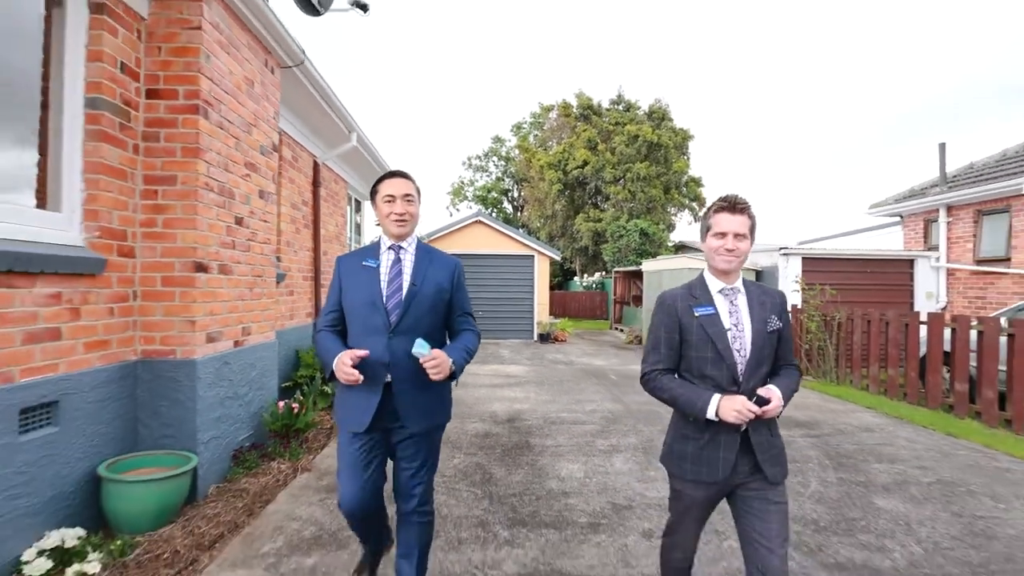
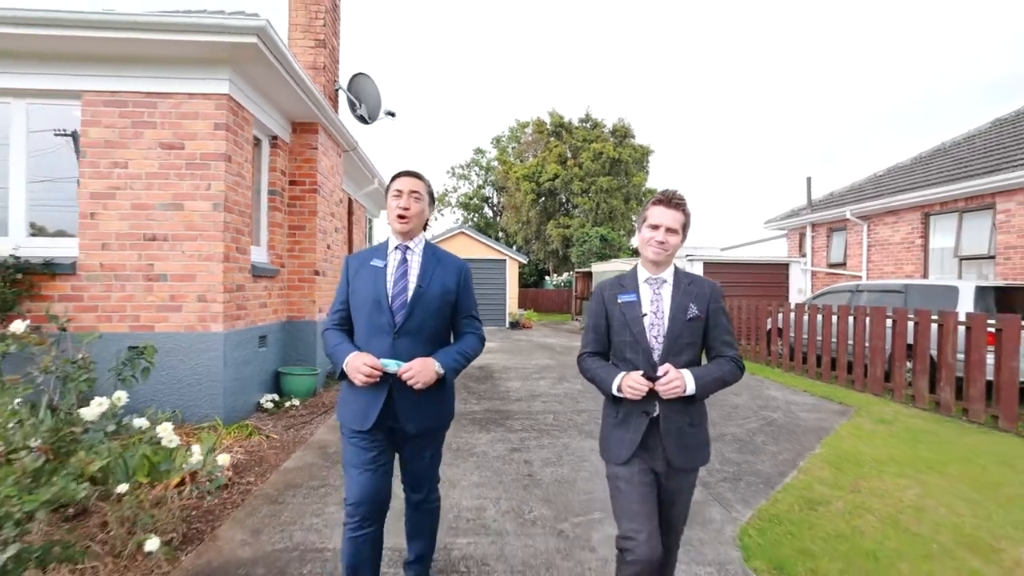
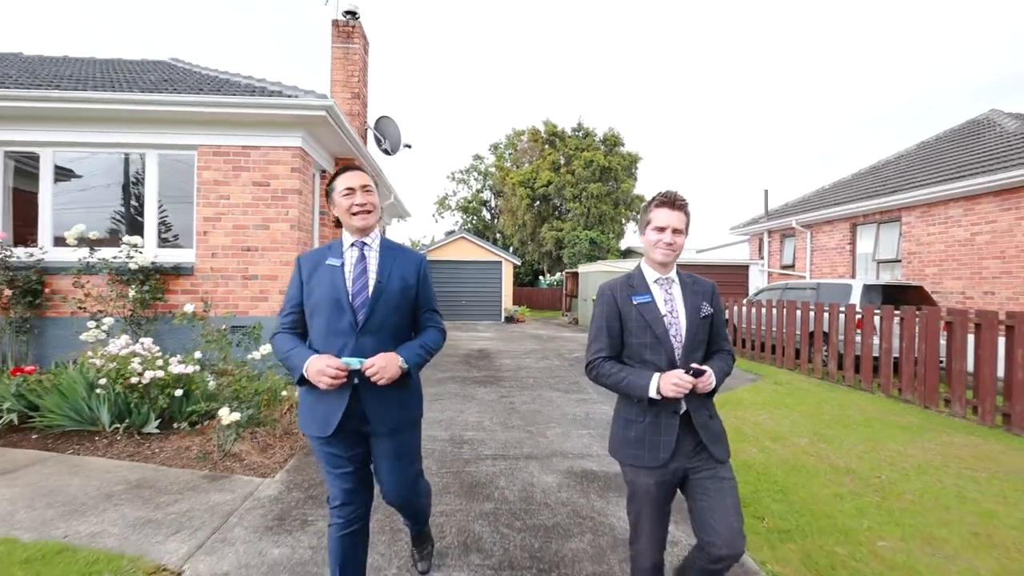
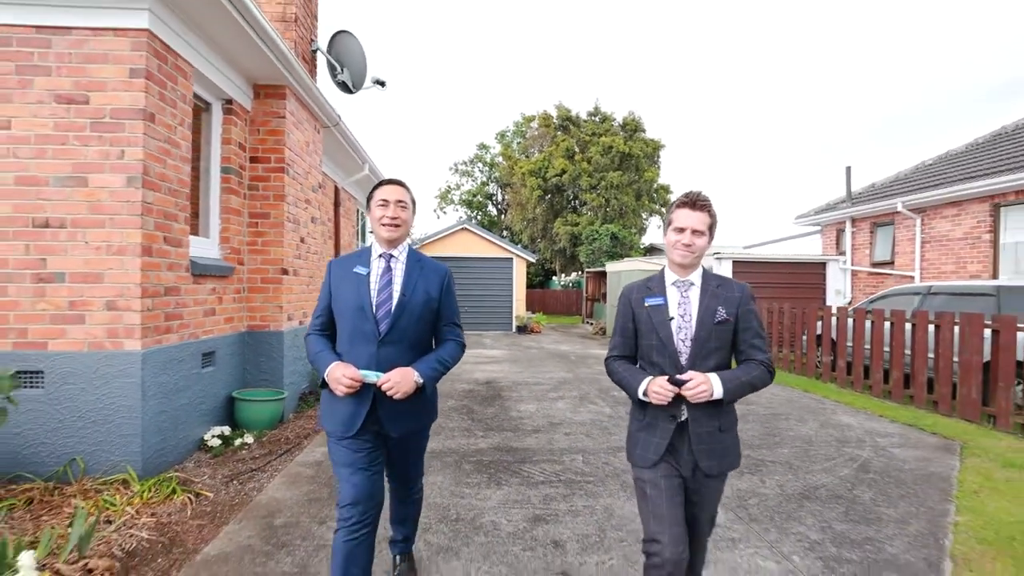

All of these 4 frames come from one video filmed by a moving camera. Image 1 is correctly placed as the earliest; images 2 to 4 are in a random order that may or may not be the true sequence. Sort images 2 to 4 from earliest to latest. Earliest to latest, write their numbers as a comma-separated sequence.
4, 2, 3
